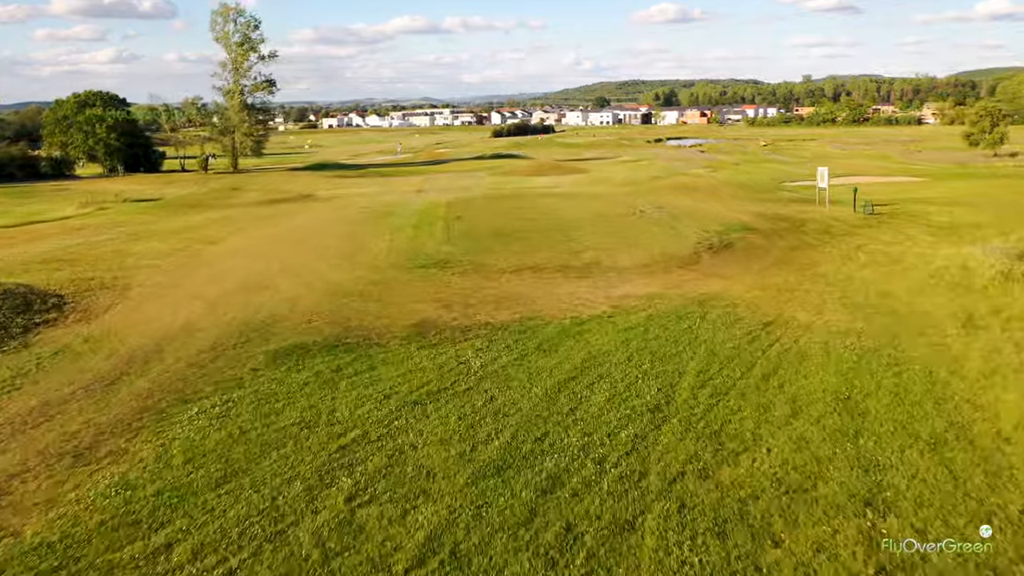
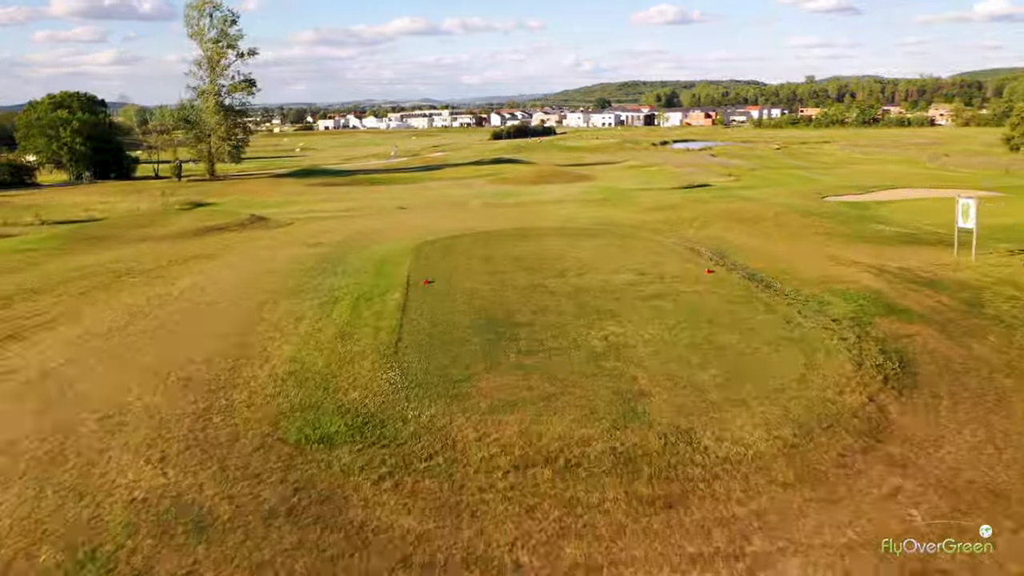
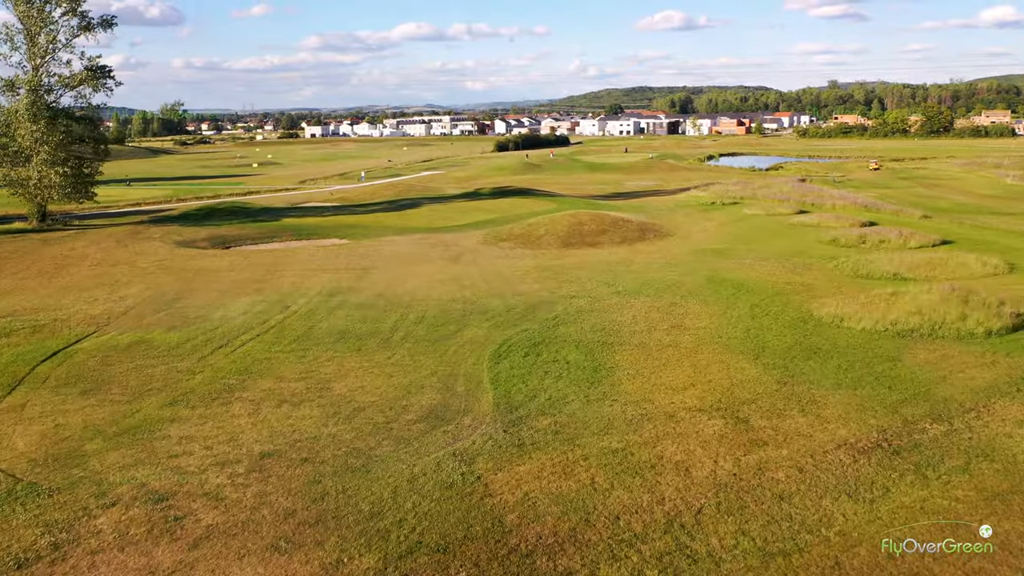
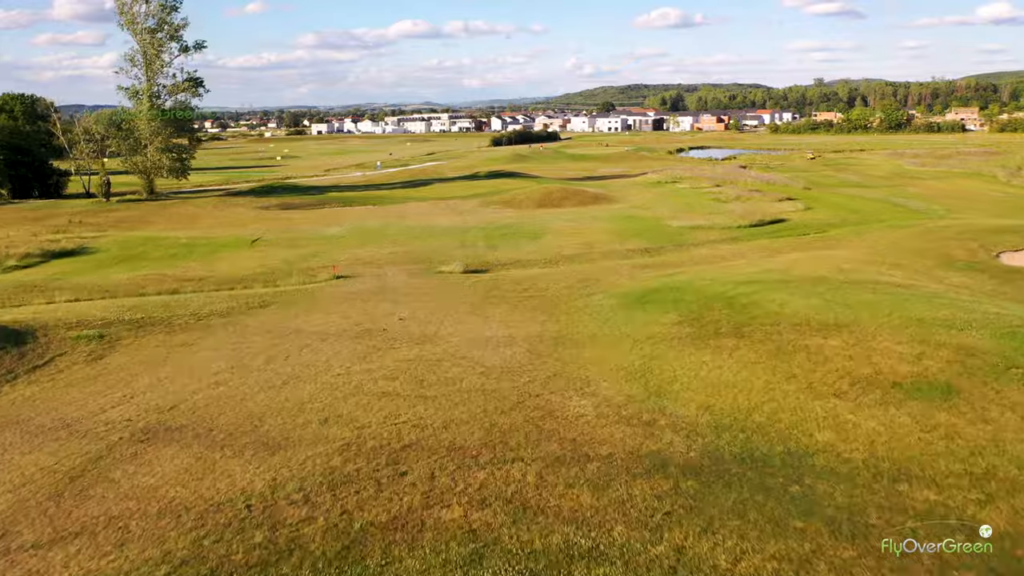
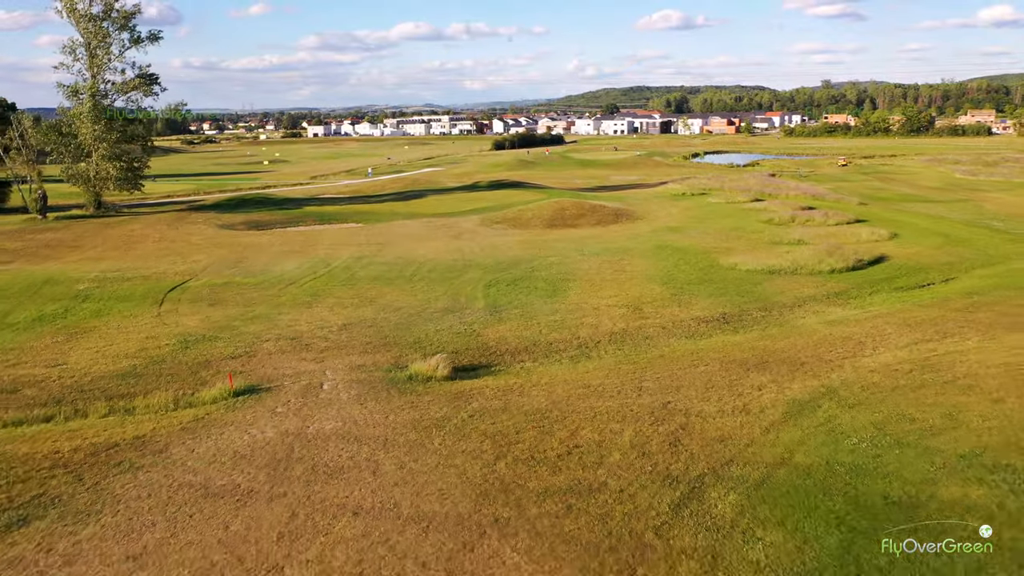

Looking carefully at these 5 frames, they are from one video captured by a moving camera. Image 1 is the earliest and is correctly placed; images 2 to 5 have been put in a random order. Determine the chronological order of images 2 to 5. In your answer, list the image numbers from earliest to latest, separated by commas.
2, 4, 5, 3
